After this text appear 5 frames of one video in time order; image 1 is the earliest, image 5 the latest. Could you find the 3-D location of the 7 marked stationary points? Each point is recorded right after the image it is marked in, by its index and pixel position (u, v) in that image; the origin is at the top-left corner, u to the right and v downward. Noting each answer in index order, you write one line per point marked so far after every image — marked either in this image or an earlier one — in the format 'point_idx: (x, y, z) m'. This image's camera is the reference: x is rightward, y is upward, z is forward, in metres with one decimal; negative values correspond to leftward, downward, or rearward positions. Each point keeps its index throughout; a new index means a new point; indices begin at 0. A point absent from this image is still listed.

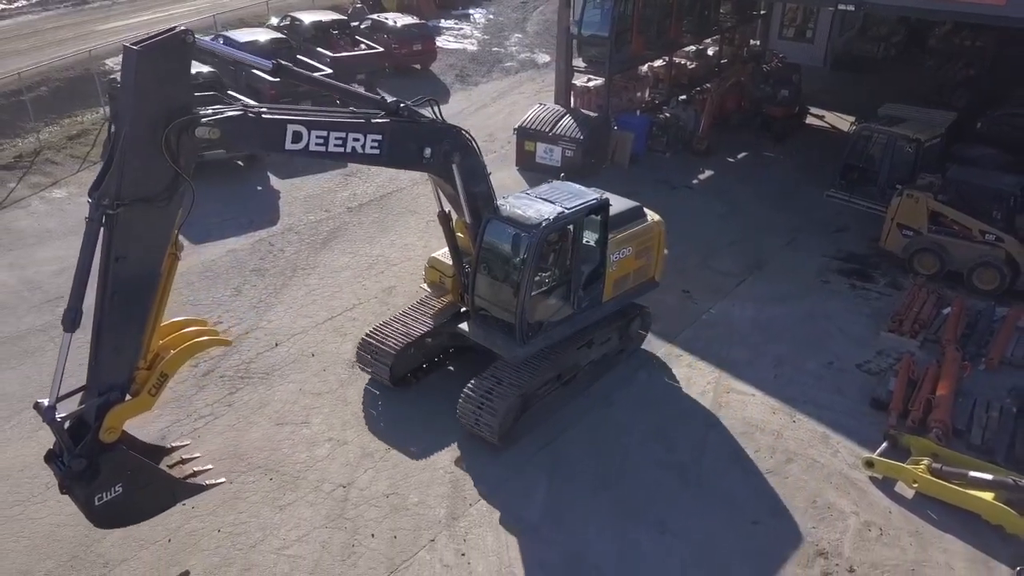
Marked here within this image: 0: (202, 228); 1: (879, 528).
0: (-5.4, +1.0, +14.4) m
1: (+3.7, -2.4, +8.4) m
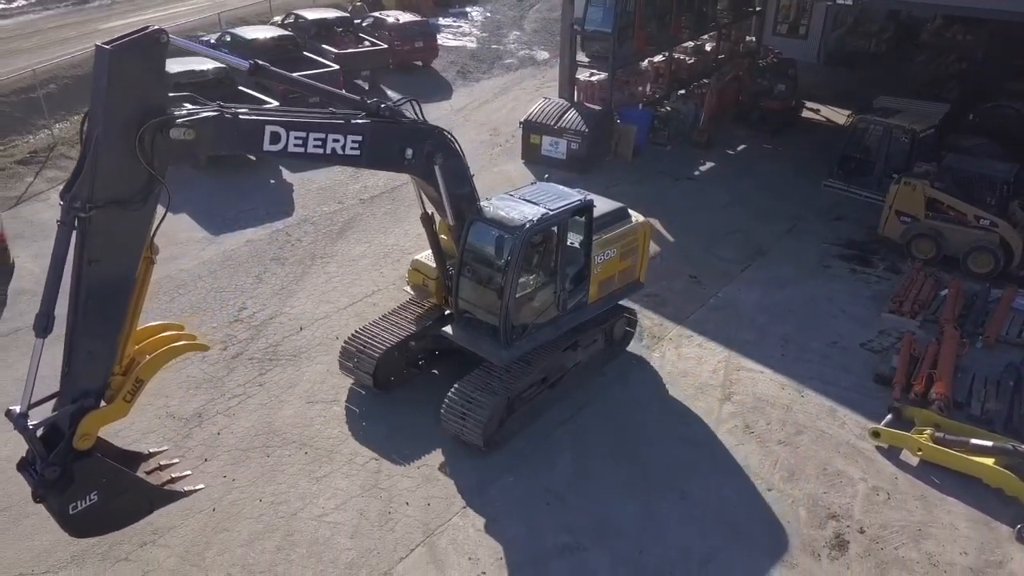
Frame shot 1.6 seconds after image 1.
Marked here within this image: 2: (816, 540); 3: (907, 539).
0: (-5.2, +1.2, +14.7) m
1: (+4.0, -2.2, +8.9) m
2: (+3.0, -2.5, +8.3) m
3: (+3.9, -2.5, +8.3) m
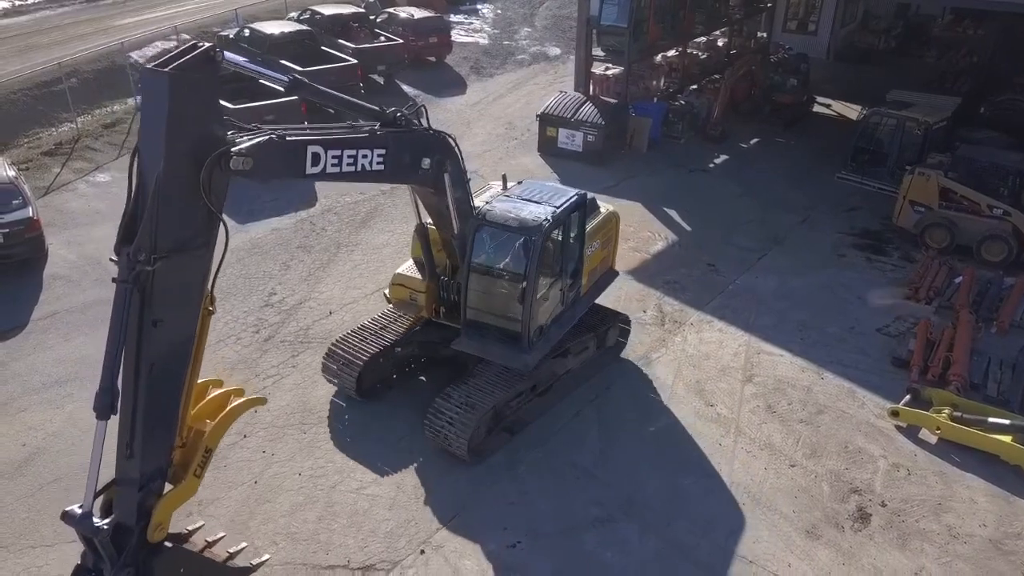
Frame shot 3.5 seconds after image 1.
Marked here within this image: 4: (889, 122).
0: (-4.8, +1.4, +15.0) m
1: (+4.3, -2.0, +9.1) m
2: (+3.4, -2.3, +8.5) m
3: (+4.3, -2.3, +8.6) m
4: (+7.5, +3.3, +16.5) m
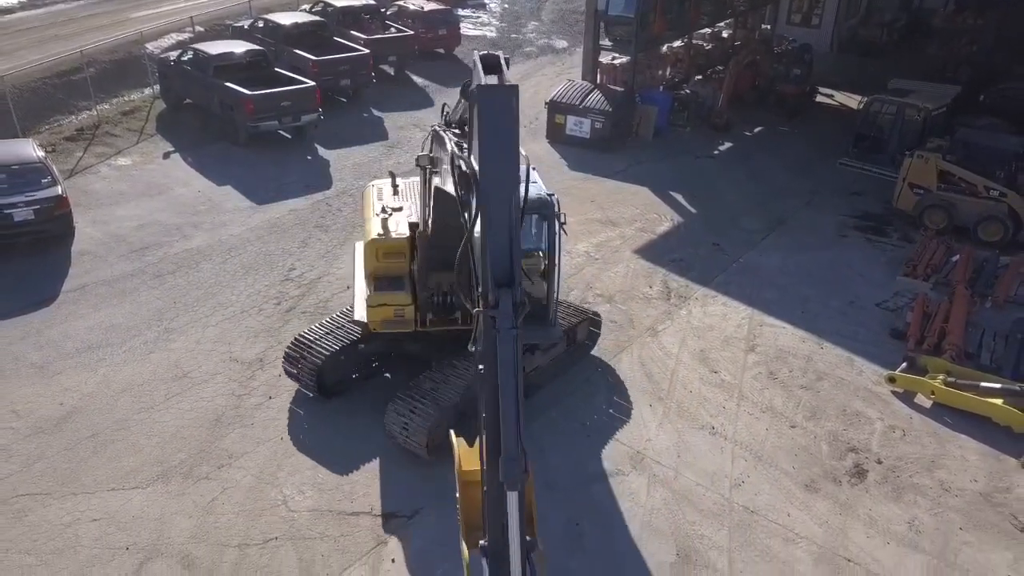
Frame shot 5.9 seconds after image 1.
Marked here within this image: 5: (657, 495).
0: (-4.6, +1.8, +15.5) m
1: (+4.5, -1.6, +9.6) m
2: (+3.5, -2.0, +9.0) m
3: (+4.4, -1.9, +9.0) m
4: (+7.7, +3.6, +16.9) m
5: (+1.5, -2.1, +8.5) m
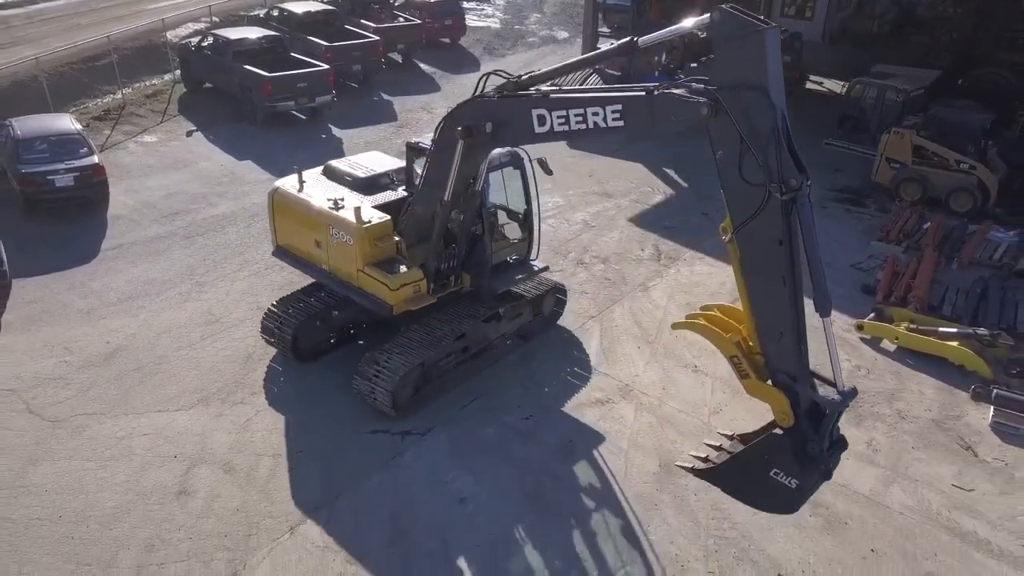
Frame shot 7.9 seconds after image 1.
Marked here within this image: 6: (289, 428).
0: (-4.6, +2.4, +16.5) m
1: (+4.5, -1.0, +10.6) m
2: (+3.5, -1.4, +10.0) m
3: (+4.4, -1.3, +10.0) m
4: (+7.7, +4.2, +17.9) m
5: (+1.5, -1.5, +9.6) m
6: (-2.5, -1.5, +9.1) m
